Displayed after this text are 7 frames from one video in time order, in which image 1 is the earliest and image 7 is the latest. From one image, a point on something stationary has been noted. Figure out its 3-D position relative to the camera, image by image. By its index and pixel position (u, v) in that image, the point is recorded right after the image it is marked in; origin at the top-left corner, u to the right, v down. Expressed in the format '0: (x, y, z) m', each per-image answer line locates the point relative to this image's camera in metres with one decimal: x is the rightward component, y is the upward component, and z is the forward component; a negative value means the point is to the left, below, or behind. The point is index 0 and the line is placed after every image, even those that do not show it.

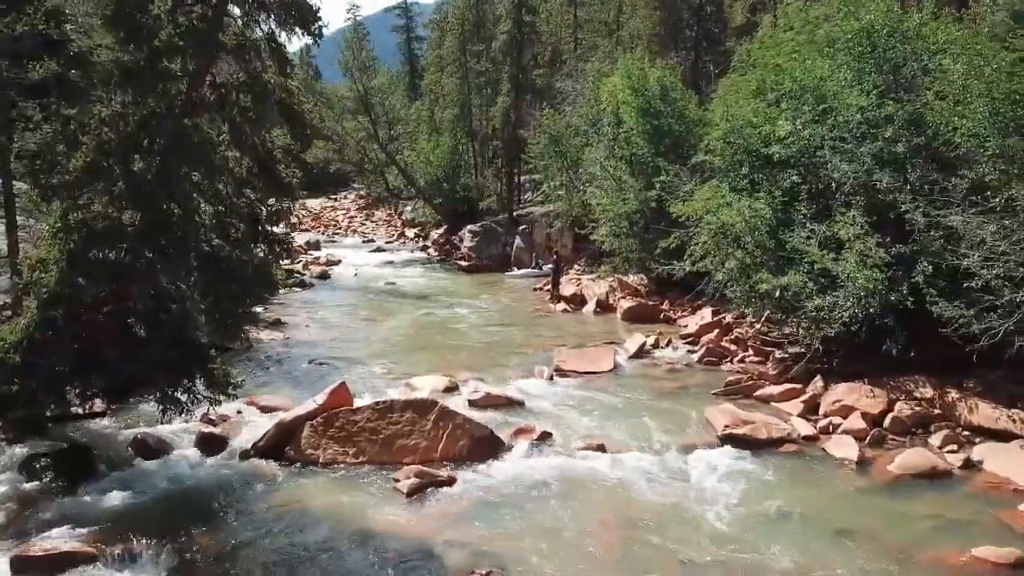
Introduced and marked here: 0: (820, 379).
0: (+3.3, -1.0, +13.5) m
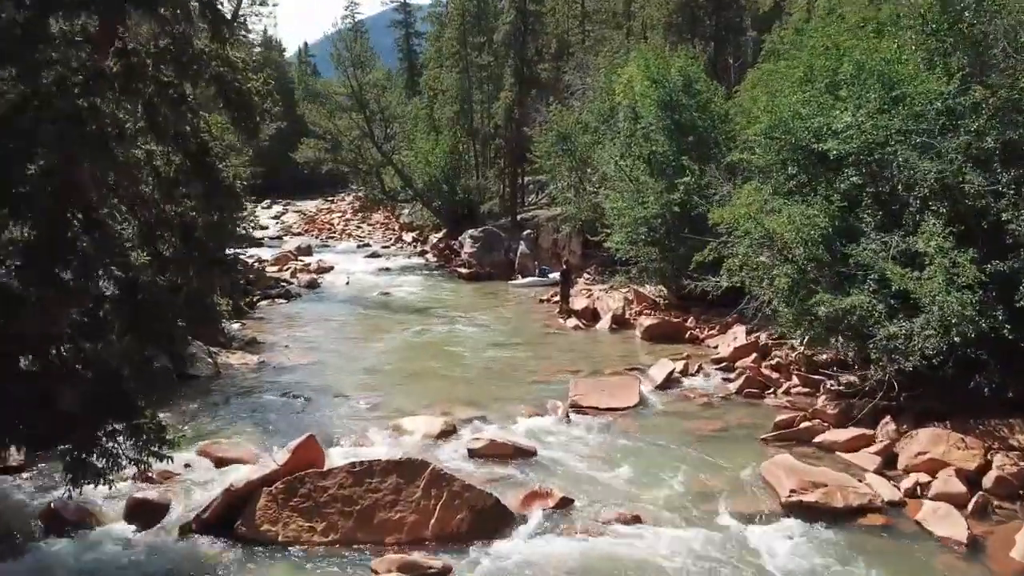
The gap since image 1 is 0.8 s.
0: (+3.4, -1.2, +11.2) m
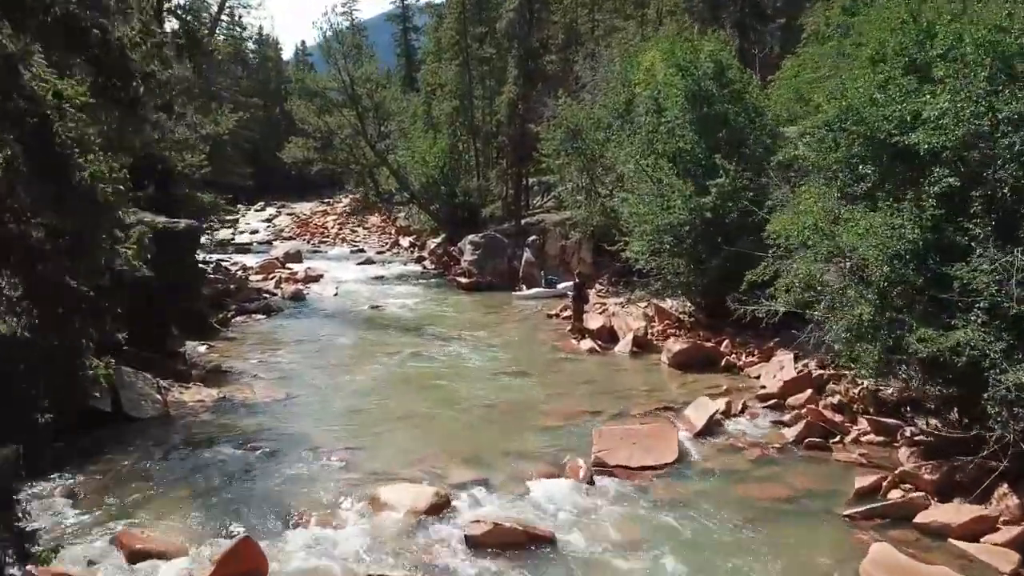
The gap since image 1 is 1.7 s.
0: (+3.4, -1.4, +8.6) m
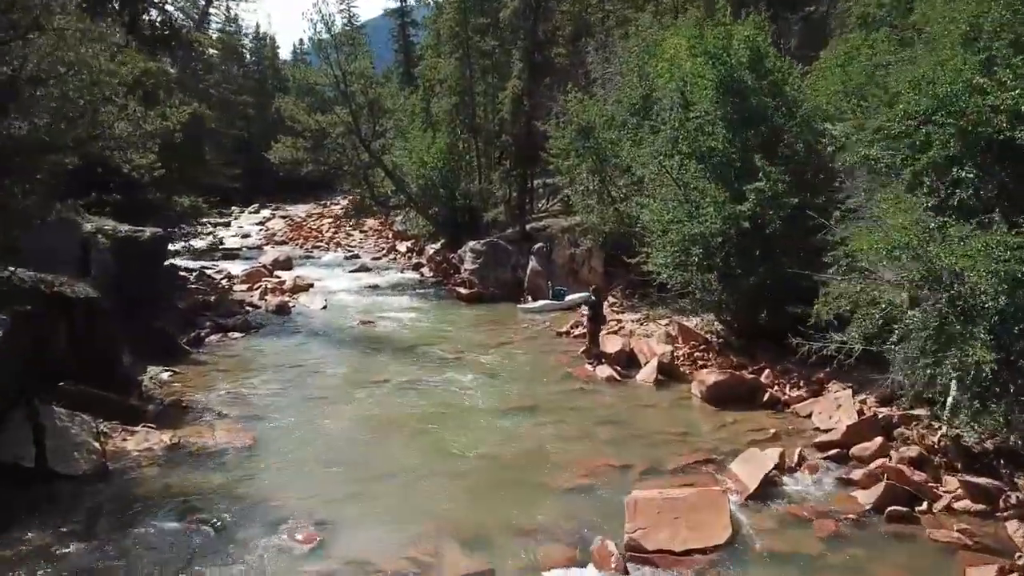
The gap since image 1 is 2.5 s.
0: (+3.5, -1.7, +6.4) m
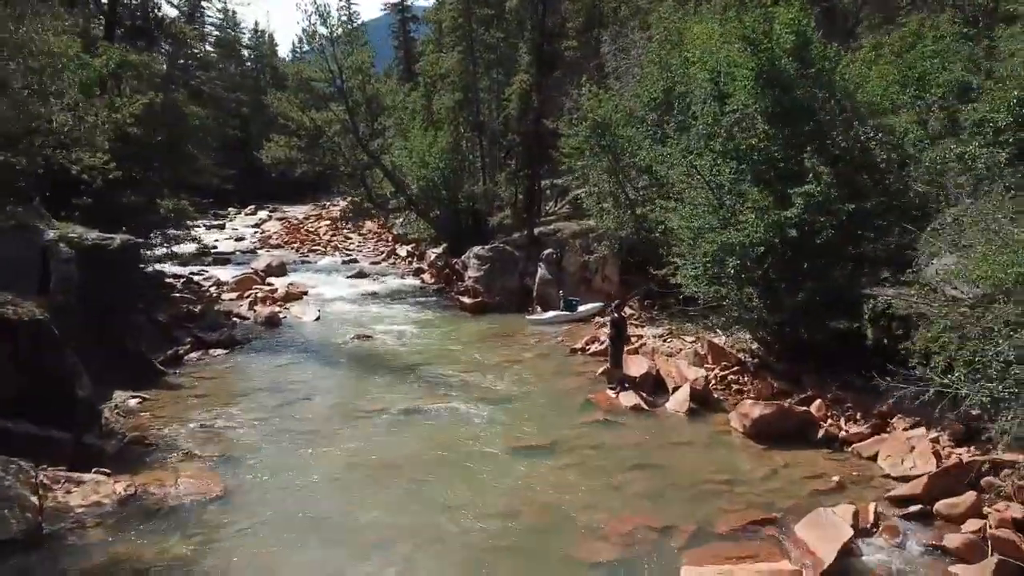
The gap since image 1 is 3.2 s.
0: (+3.6, -1.8, +4.6) m
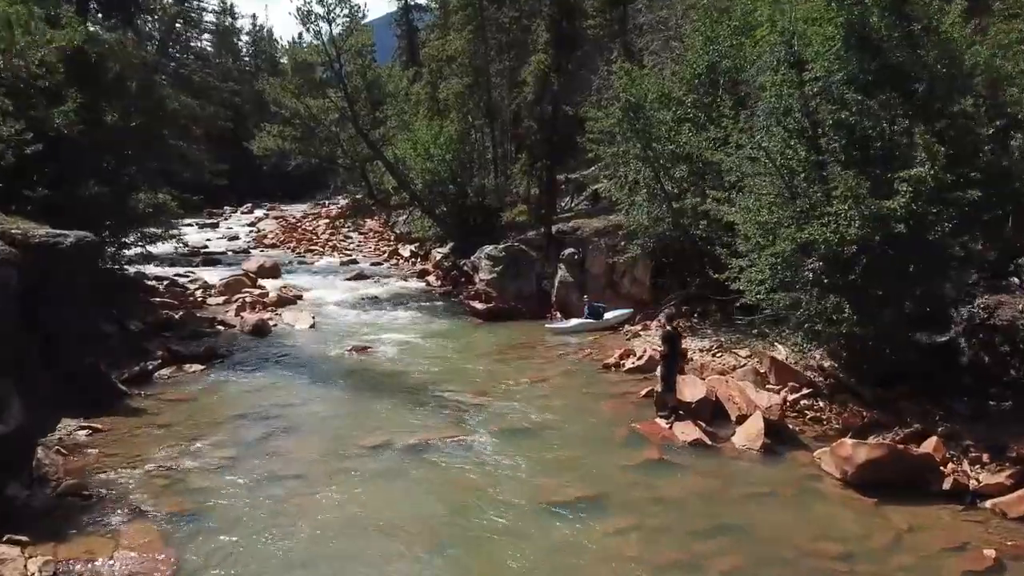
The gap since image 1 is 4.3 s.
0: (+3.9, -1.9, +2.1) m
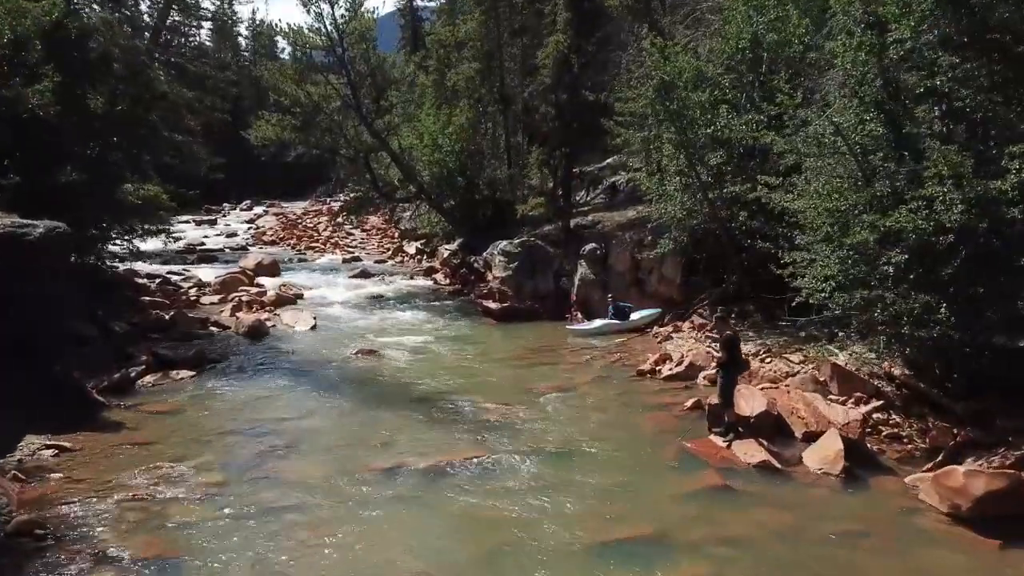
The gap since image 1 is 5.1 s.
0: (+4.2, -1.9, +0.5) m
